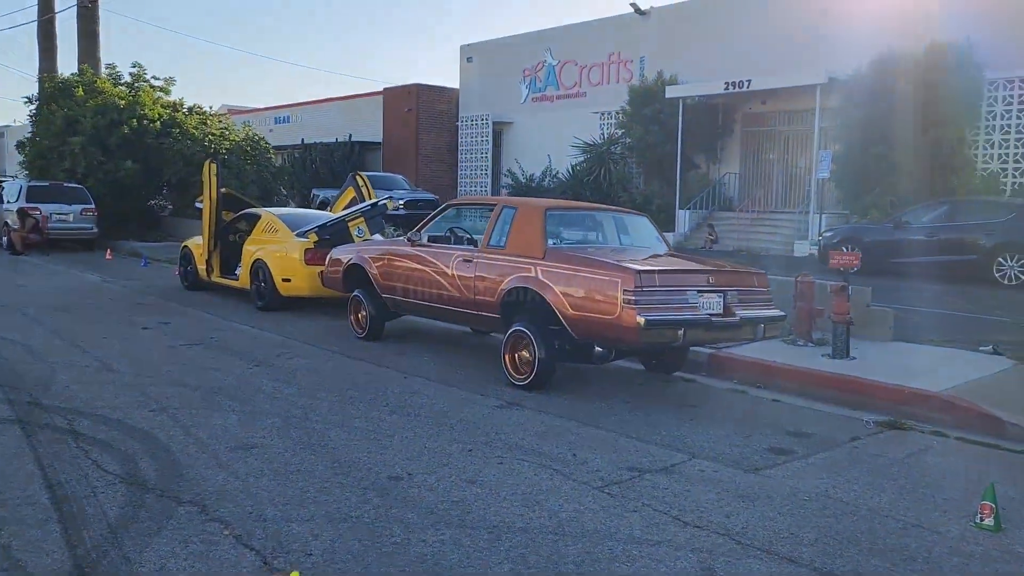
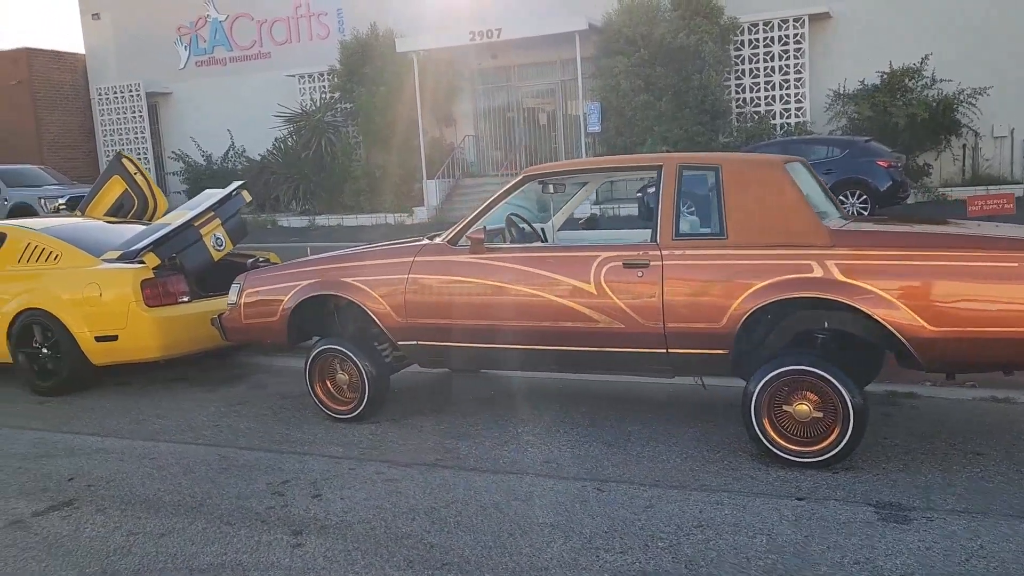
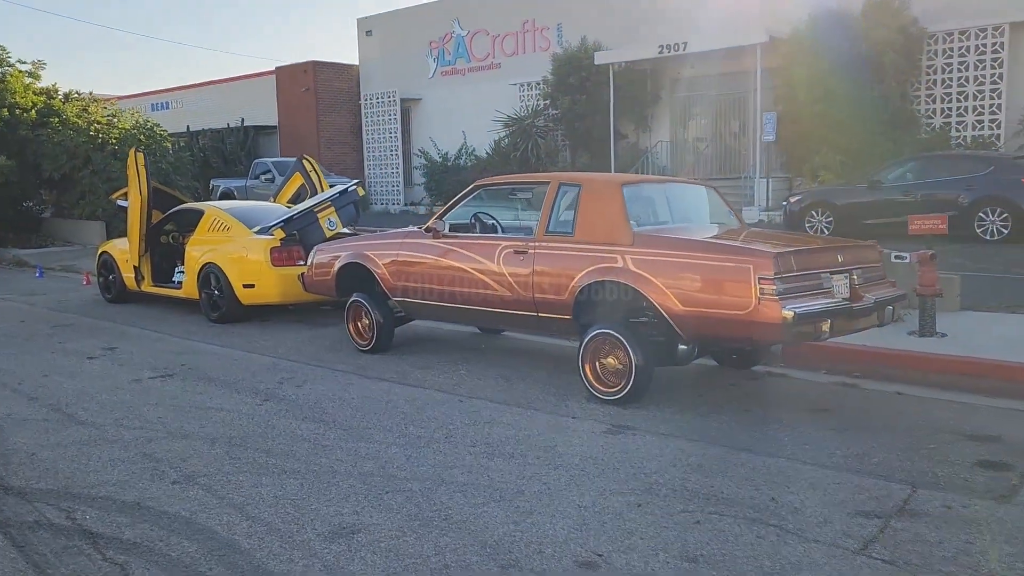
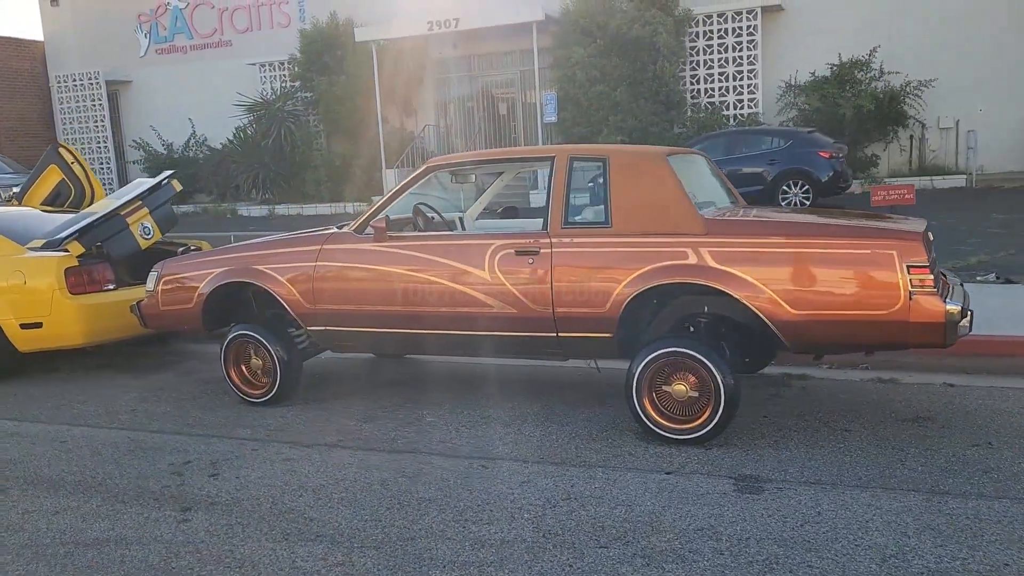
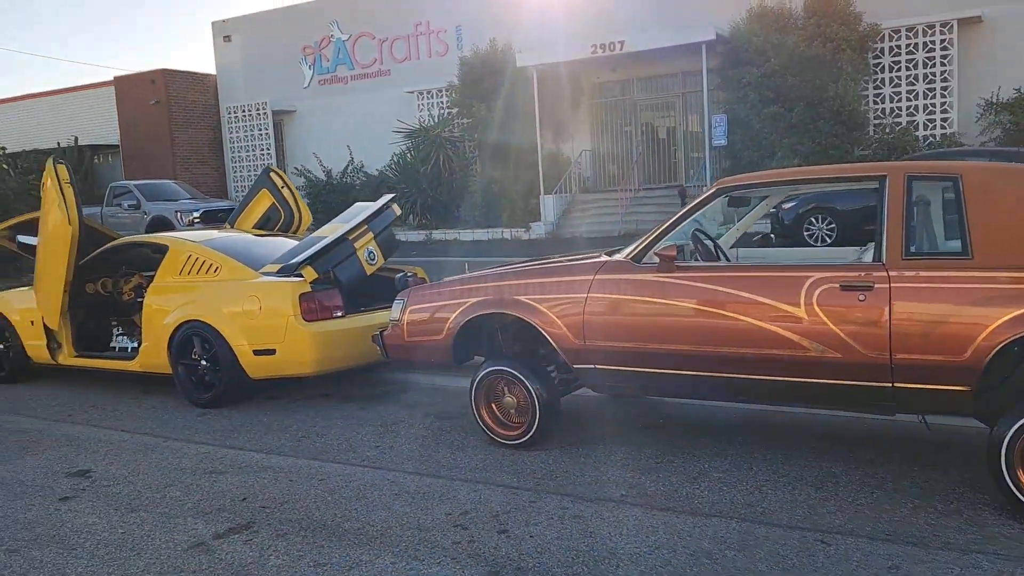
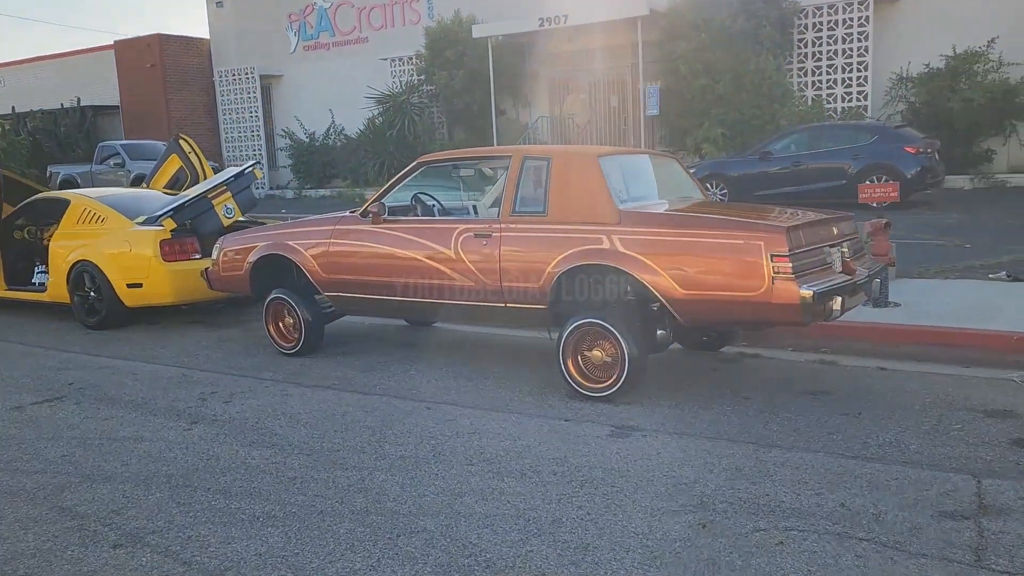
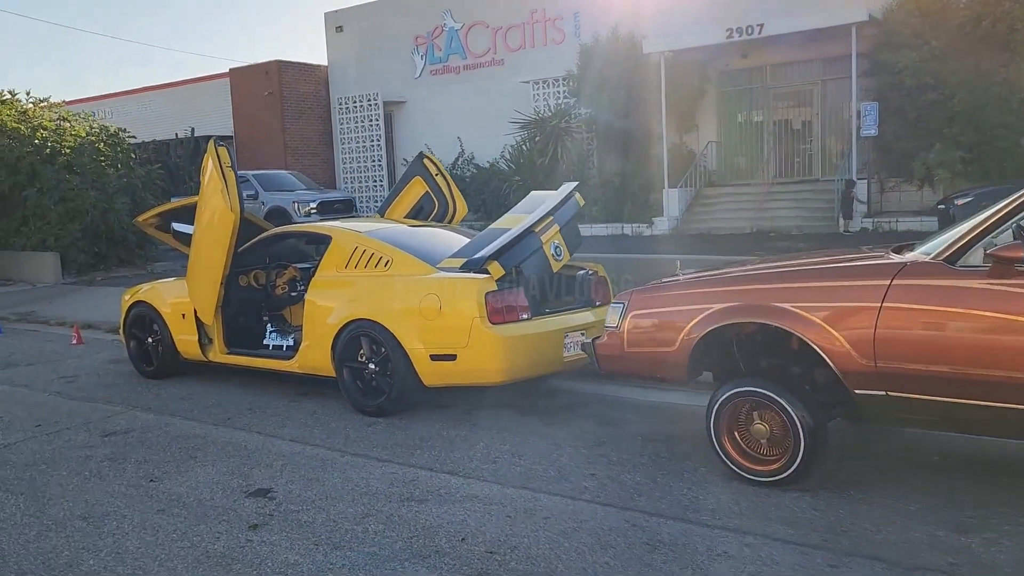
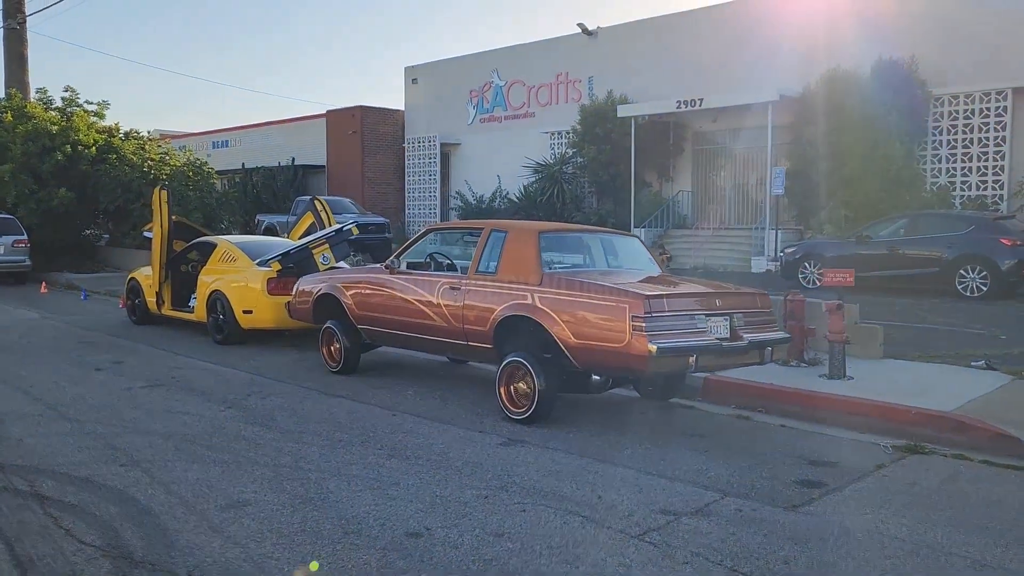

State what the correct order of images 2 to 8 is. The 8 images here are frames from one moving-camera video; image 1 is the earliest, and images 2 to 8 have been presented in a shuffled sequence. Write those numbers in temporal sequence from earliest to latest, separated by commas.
8, 3, 6, 4, 2, 5, 7
